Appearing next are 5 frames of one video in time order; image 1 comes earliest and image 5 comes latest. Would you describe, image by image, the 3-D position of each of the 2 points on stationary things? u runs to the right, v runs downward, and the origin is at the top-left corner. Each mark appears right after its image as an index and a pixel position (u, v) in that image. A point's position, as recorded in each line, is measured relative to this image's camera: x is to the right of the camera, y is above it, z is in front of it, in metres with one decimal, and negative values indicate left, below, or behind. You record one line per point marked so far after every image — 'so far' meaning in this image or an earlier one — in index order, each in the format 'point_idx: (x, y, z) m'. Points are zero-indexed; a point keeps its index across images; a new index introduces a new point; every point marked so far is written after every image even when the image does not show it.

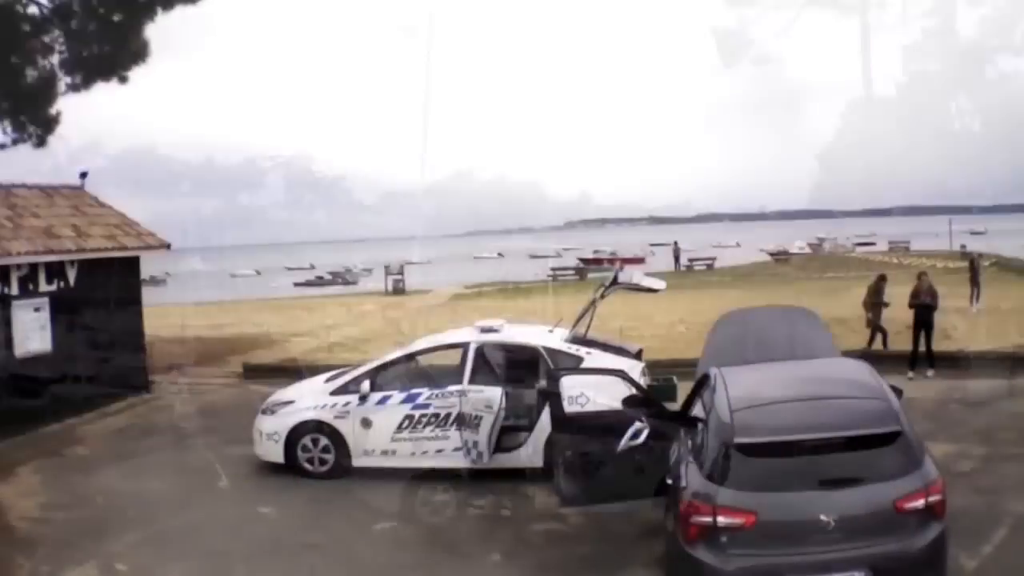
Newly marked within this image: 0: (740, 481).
0: (+1.0, -0.8, +4.1) m
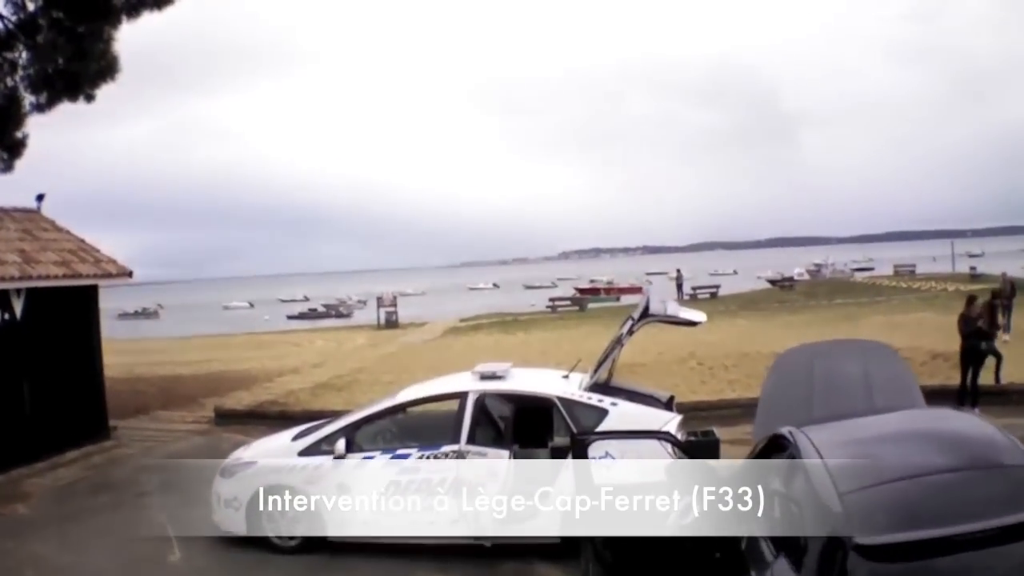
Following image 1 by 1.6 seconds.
0: (+1.0, -0.9, +2.9) m
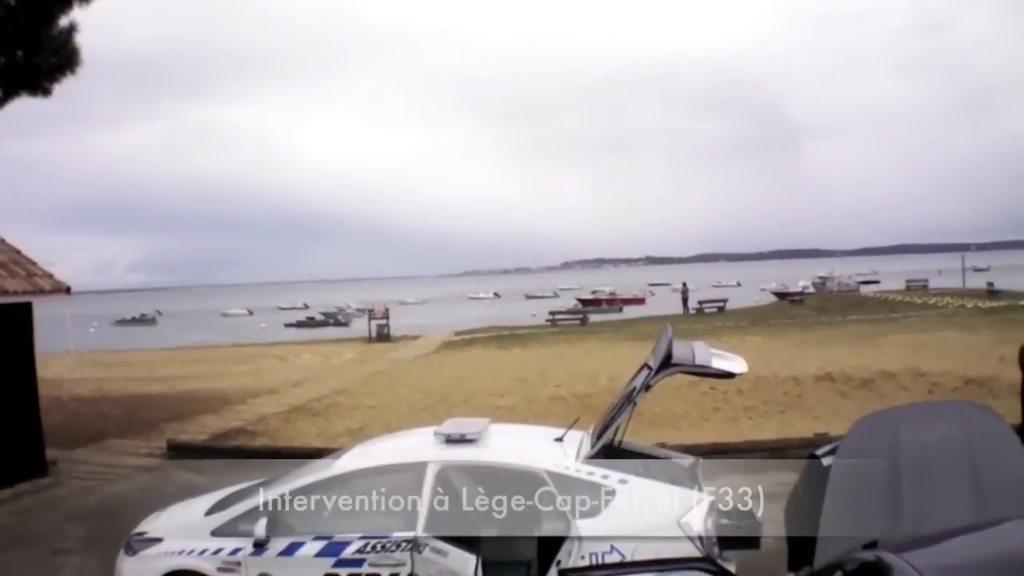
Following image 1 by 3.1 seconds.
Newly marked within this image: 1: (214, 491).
0: (+0.9, -1.1, +1.6) m
1: (-2.8, -1.9, +8.9) m
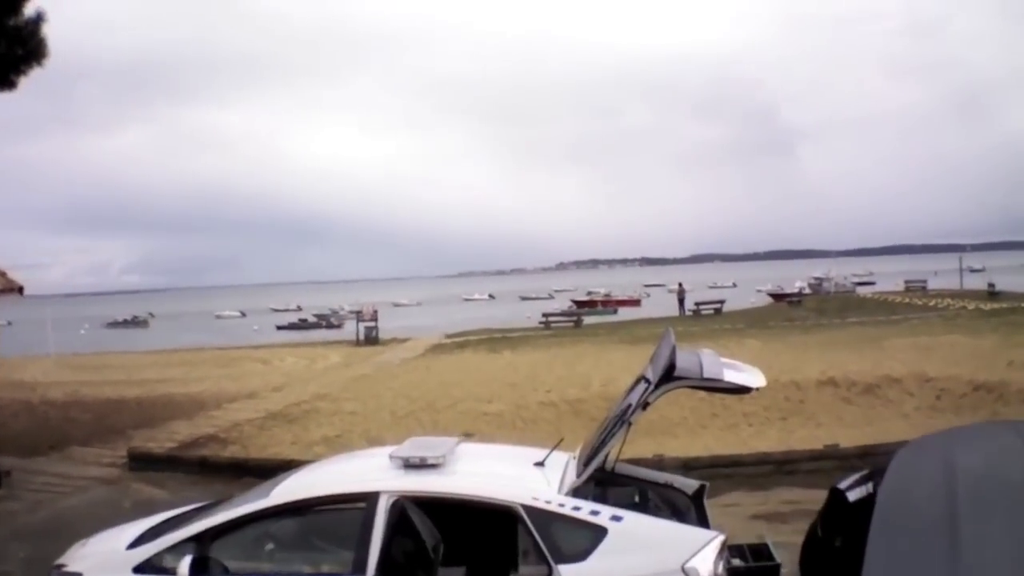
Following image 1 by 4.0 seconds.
0: (+0.9, -1.1, +1.0) m
1: (-2.9, -1.9, +8.3) m
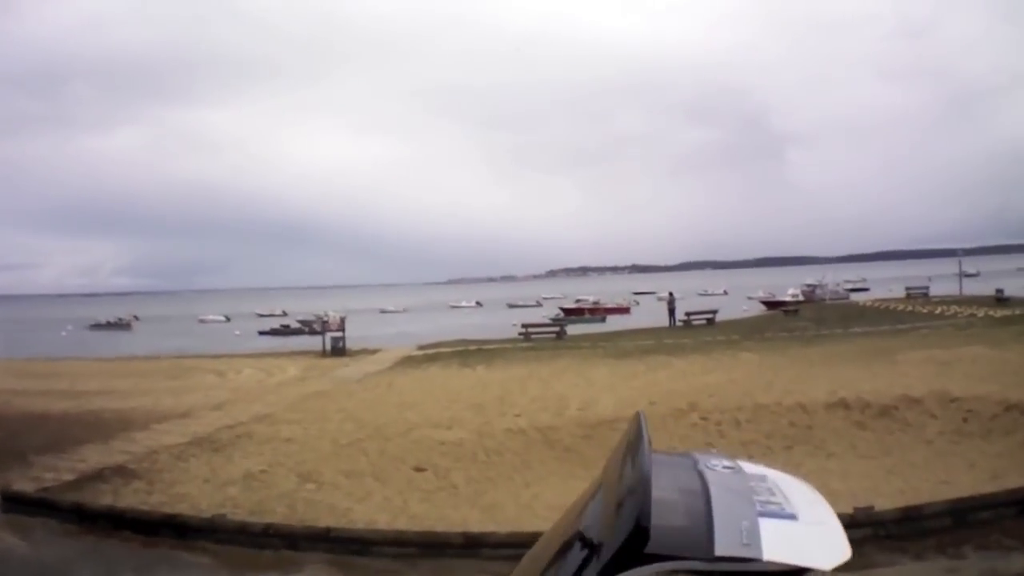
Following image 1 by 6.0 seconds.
0: (+0.5, -1.1, -0.7) m
1: (-3.3, -1.9, +6.6) m
